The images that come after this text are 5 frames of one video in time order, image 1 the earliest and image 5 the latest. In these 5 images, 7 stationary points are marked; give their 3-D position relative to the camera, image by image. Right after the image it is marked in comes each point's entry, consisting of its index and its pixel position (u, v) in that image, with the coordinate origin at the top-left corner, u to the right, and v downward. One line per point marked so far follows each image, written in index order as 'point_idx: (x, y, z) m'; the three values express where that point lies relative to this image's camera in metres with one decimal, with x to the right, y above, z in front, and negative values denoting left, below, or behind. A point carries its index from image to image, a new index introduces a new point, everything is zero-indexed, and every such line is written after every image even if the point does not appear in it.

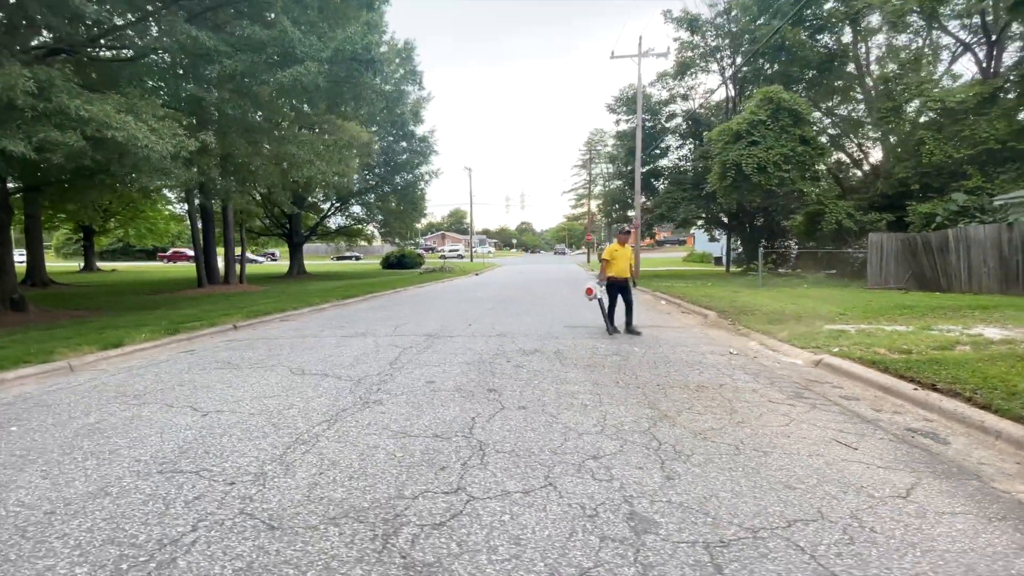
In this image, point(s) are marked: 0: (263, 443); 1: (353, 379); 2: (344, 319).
0: (-2.0, -1.3, +3.9) m
1: (-2.0, -1.1, +5.9) m
2: (-4.3, -0.8, +11.8) m
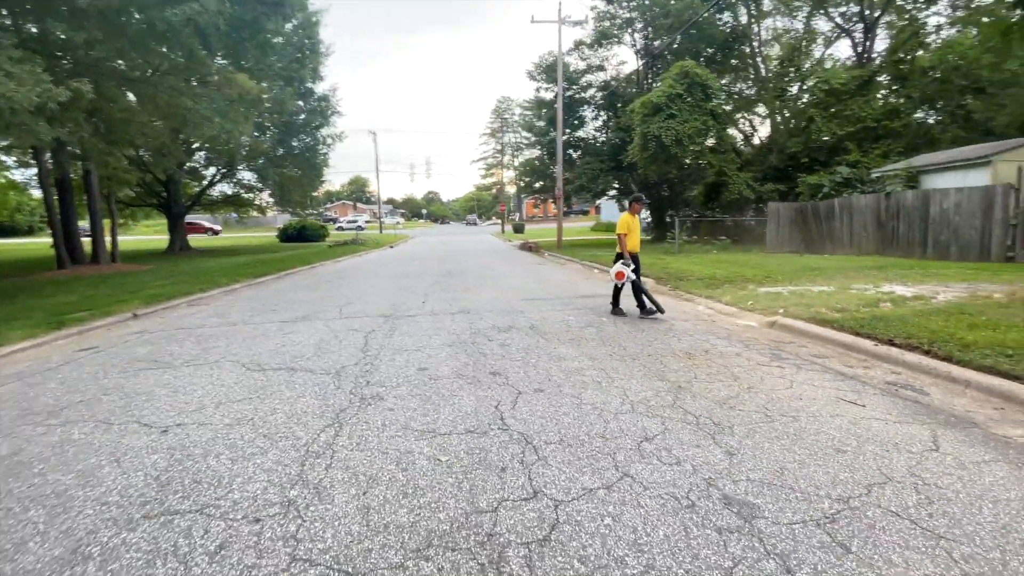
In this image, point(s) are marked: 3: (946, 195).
0: (-1.7, -1.2, +3.2) m
1: (-2.0, -0.9, +5.2) m
2: (-5.4, -0.3, +10.5) m
3: (+12.5, +2.7, +13.9) m
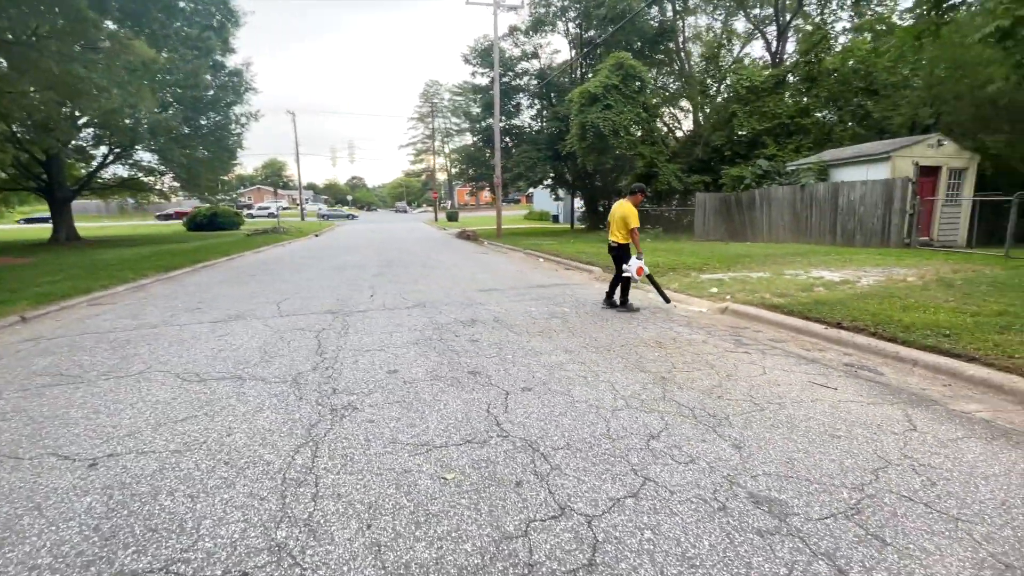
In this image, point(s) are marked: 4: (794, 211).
0: (-1.6, -1.2, +2.7) m
1: (-2.2, -0.9, +4.6) m
2: (-6.4, -0.2, +9.3) m
3: (+10.8, +3.3, +15.3) m
4: (+10.2, +2.8, +17.3) m
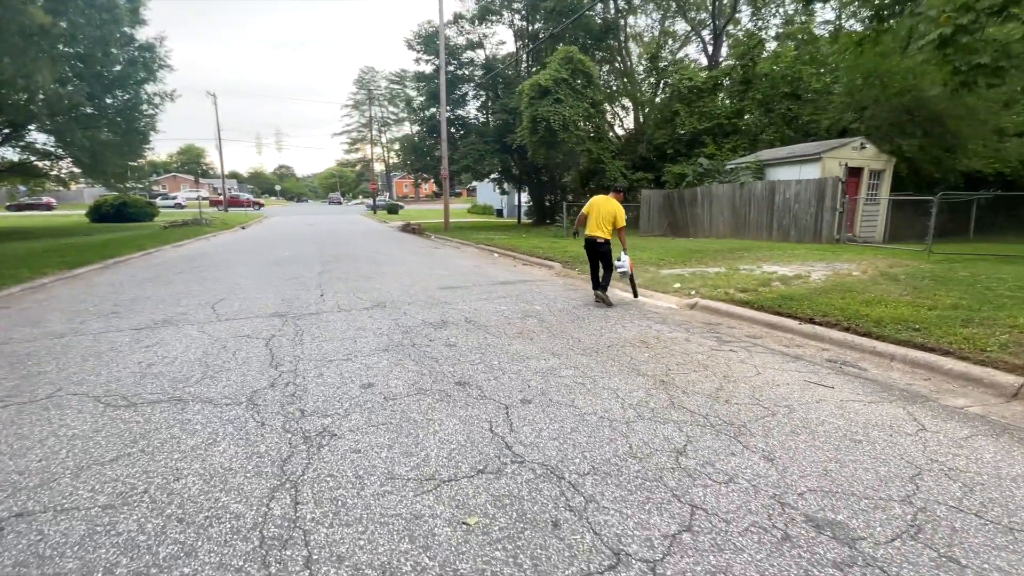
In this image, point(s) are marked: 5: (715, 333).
0: (-1.3, -1.2, +2.1) m
1: (-2.2, -0.9, +3.9) m
2: (-7.0, -0.2, +8.0) m
3: (+9.3, +3.5, +16.1) m
4: (+8.4, +3.1, +18.0) m
5: (+2.7, -0.6, +6.3) m
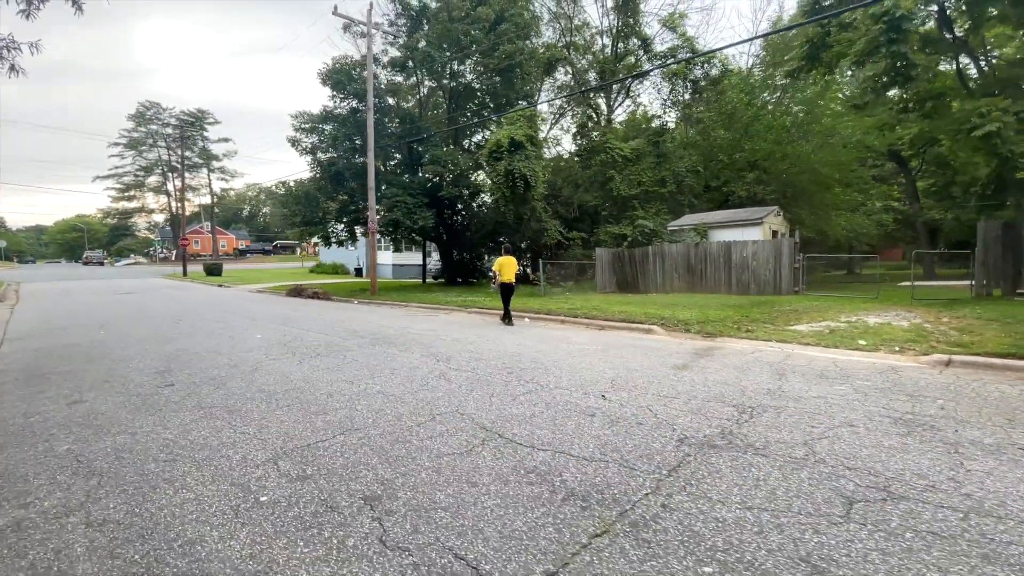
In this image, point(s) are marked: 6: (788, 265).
0: (+5.3, -1.5, +0.5) m
1: (+3.7, -1.4, +1.8) m
2: (-2.4, -1.4, +3.6) m
3: (+8.8, +1.6, +18.0) m
4: (+7.2, +0.9, +19.4) m
5: (+7.1, -1.3, +6.1) m
6: (+10.0, +0.8, +17.4) m
